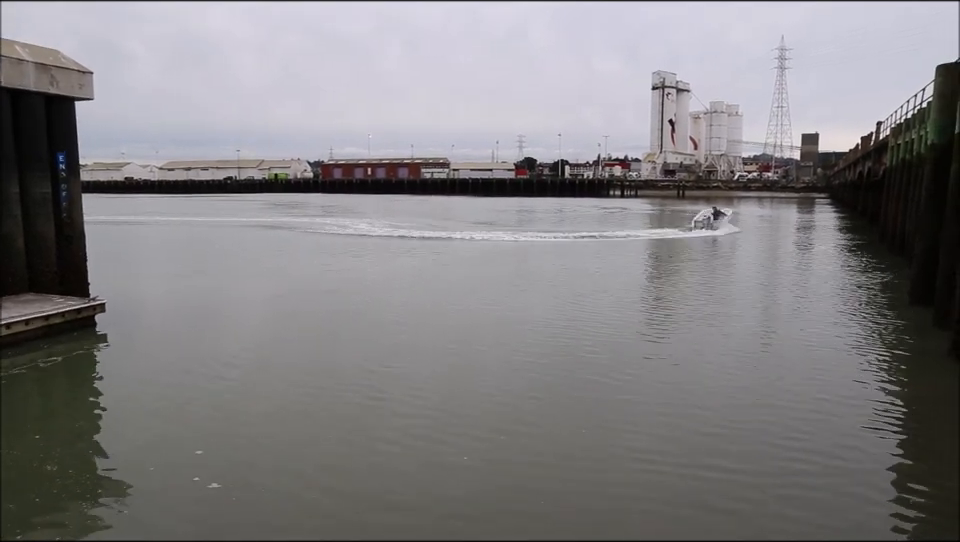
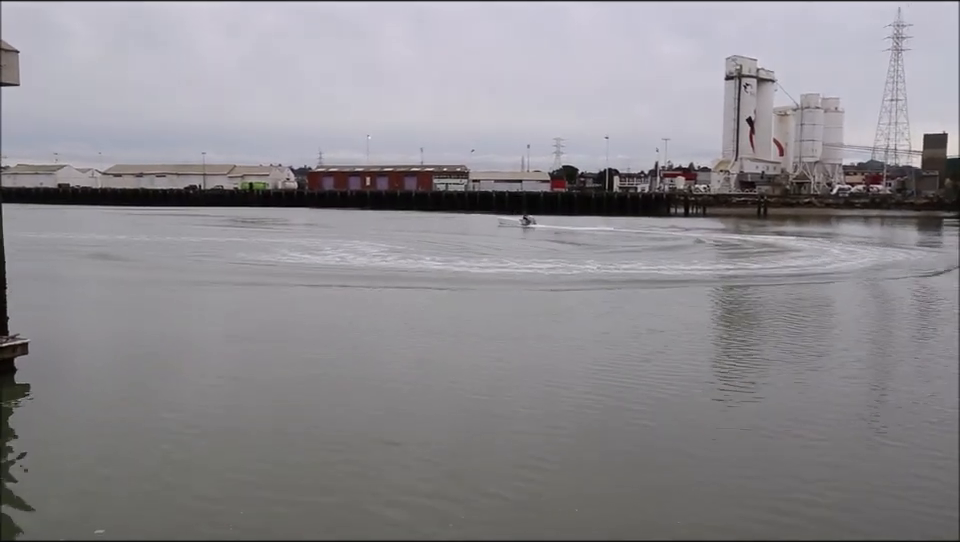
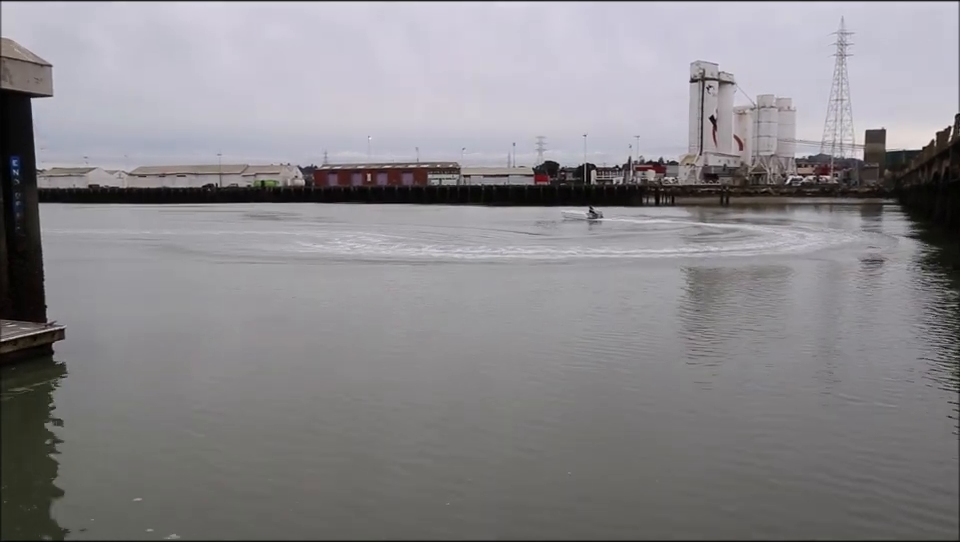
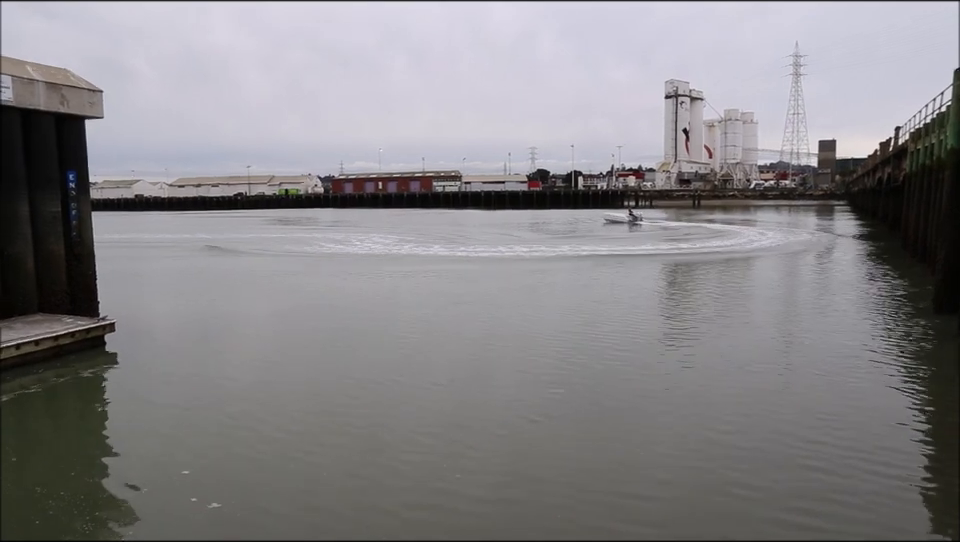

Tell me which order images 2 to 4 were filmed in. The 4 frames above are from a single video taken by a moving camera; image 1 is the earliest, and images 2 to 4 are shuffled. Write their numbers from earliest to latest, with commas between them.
4, 3, 2
